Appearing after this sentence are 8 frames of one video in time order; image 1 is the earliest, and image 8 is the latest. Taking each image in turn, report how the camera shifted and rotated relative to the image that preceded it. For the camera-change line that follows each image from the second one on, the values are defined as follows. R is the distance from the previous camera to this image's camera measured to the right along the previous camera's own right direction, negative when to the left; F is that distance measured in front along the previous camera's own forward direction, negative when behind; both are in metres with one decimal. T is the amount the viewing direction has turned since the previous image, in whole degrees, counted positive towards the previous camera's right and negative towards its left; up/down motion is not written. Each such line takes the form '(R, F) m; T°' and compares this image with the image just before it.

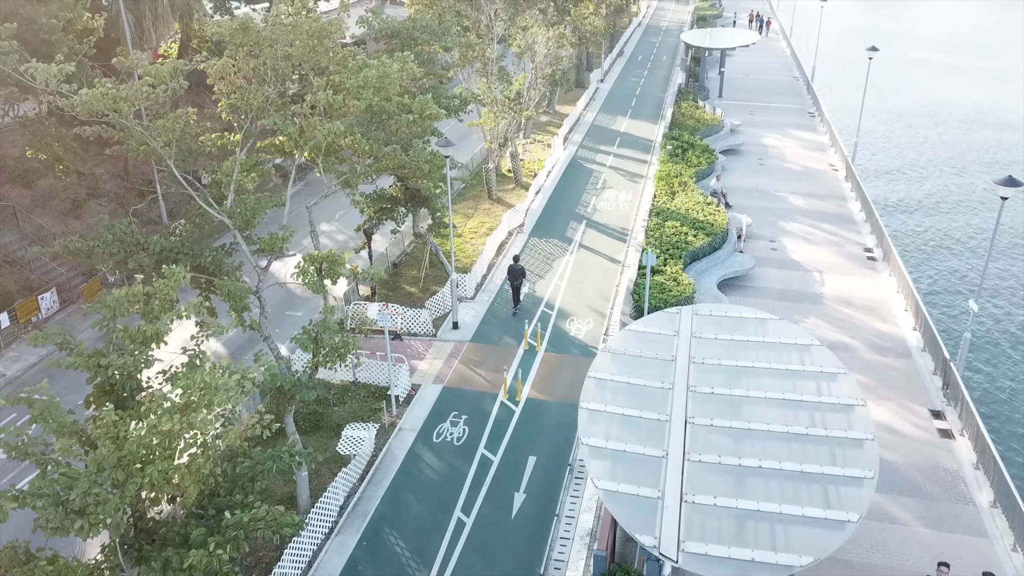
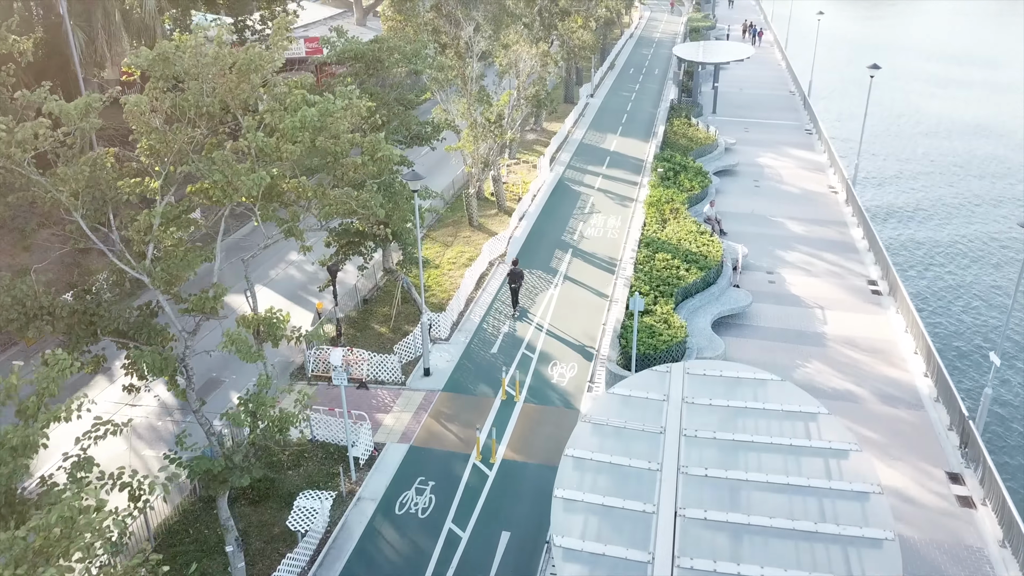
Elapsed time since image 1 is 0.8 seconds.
(+0.6, +2.1) m; 0°
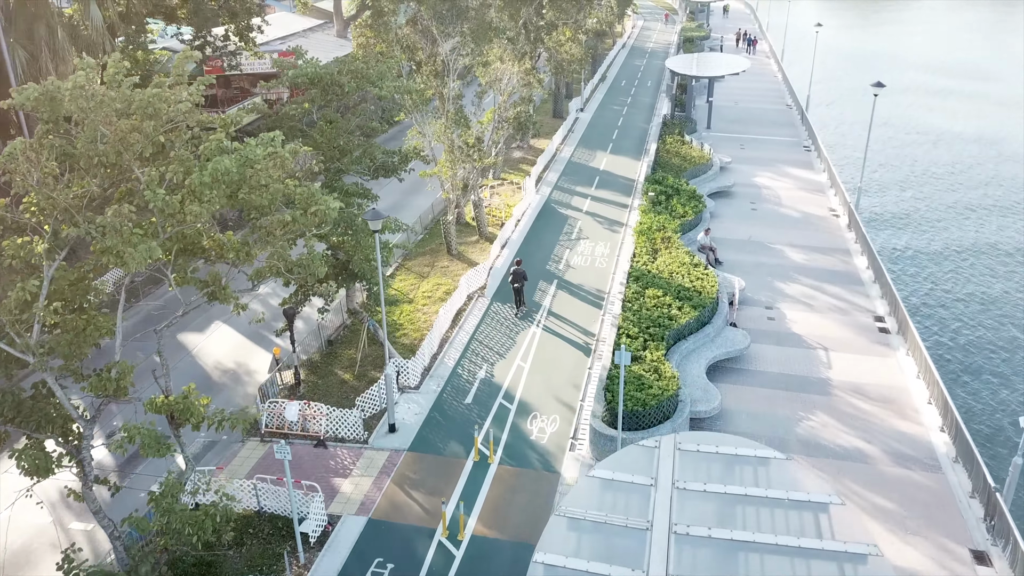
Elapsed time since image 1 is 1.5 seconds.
(+0.6, +2.2) m; 0°
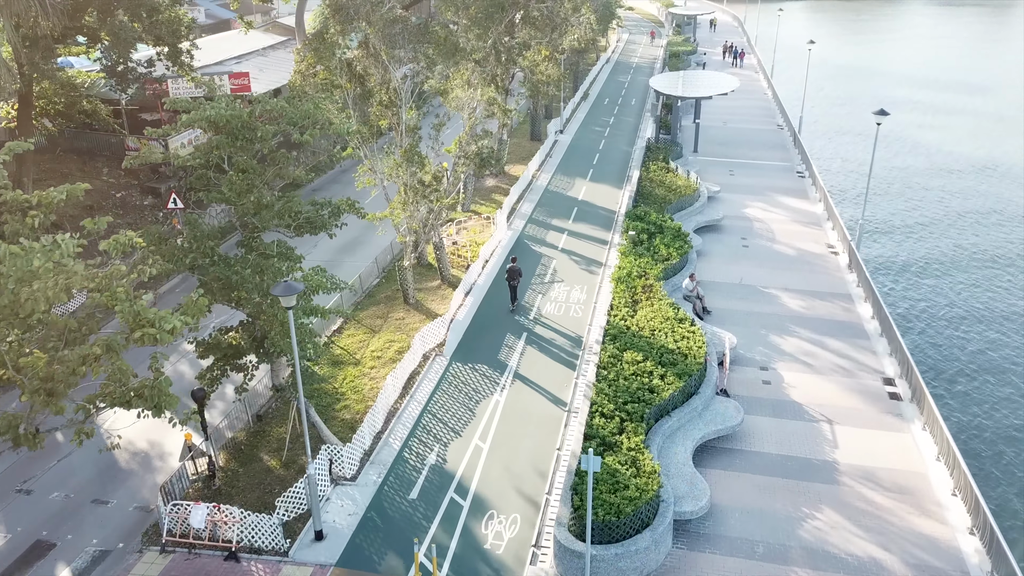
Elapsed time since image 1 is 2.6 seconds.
(+1.0, +3.4) m; +1°
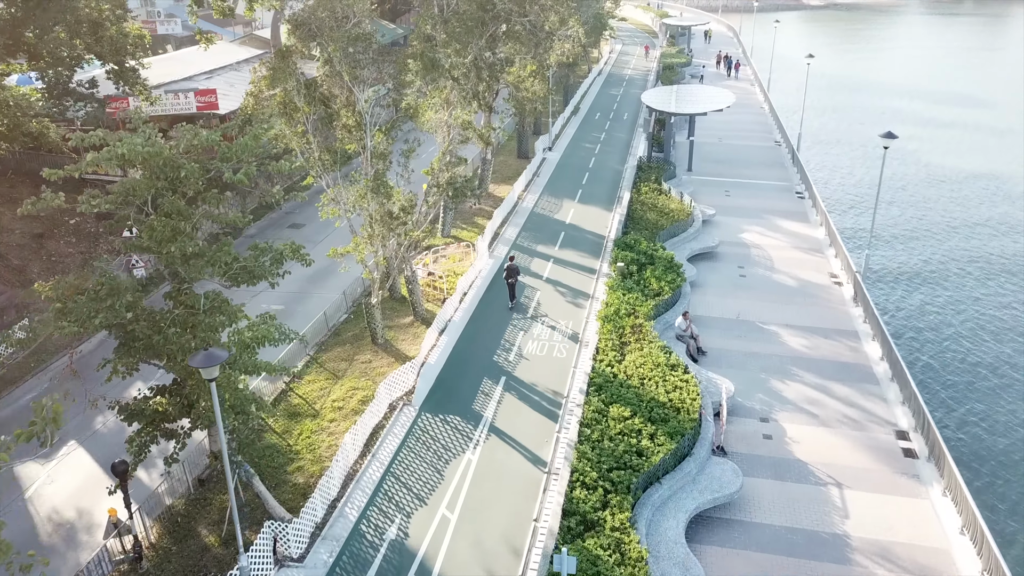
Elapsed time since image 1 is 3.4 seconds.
(+0.6, +2.3) m; 0°
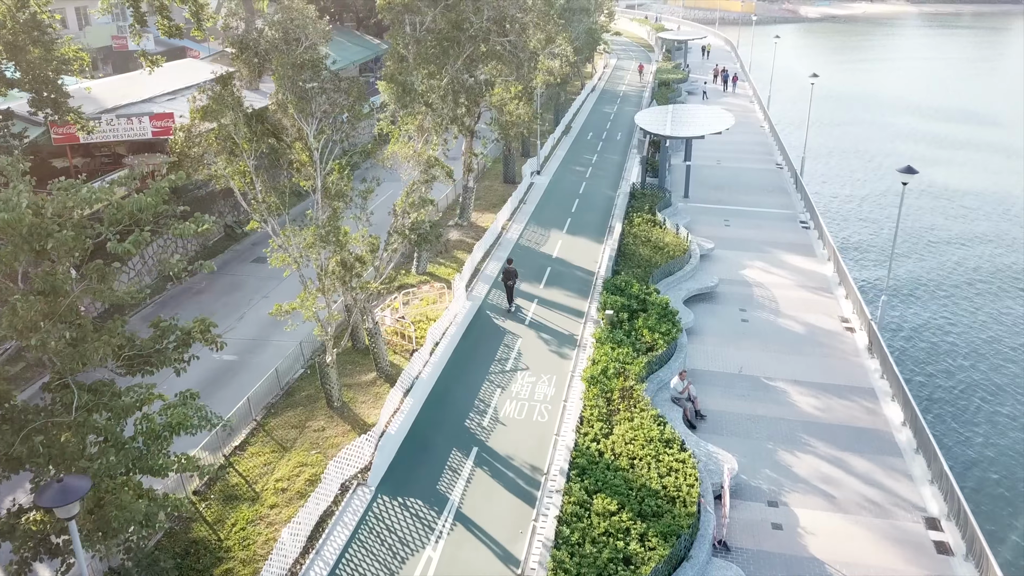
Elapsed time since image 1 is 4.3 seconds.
(+0.7, +3.0) m; 0°
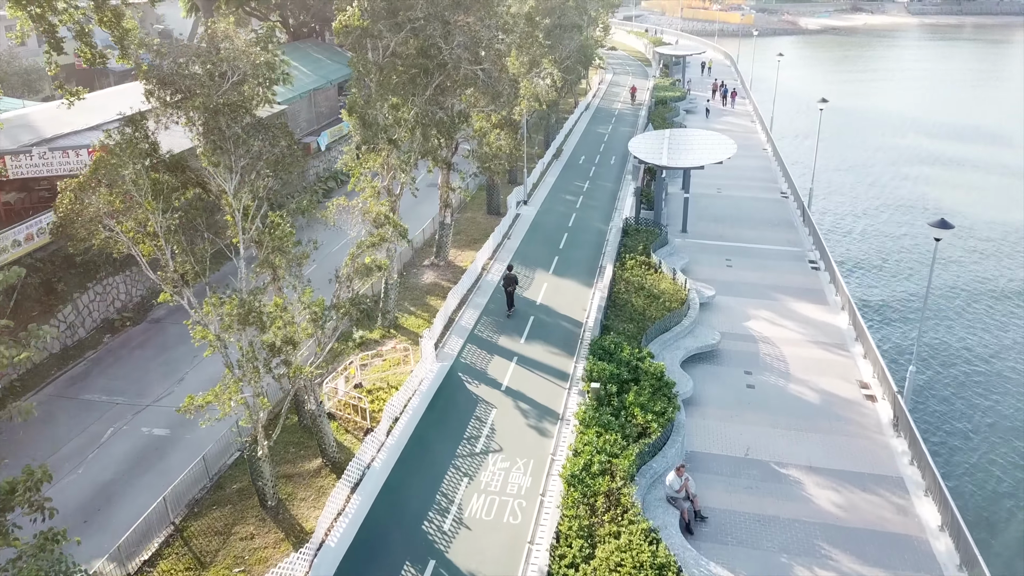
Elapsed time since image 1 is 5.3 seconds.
(+0.8, +3.6) m; 0°
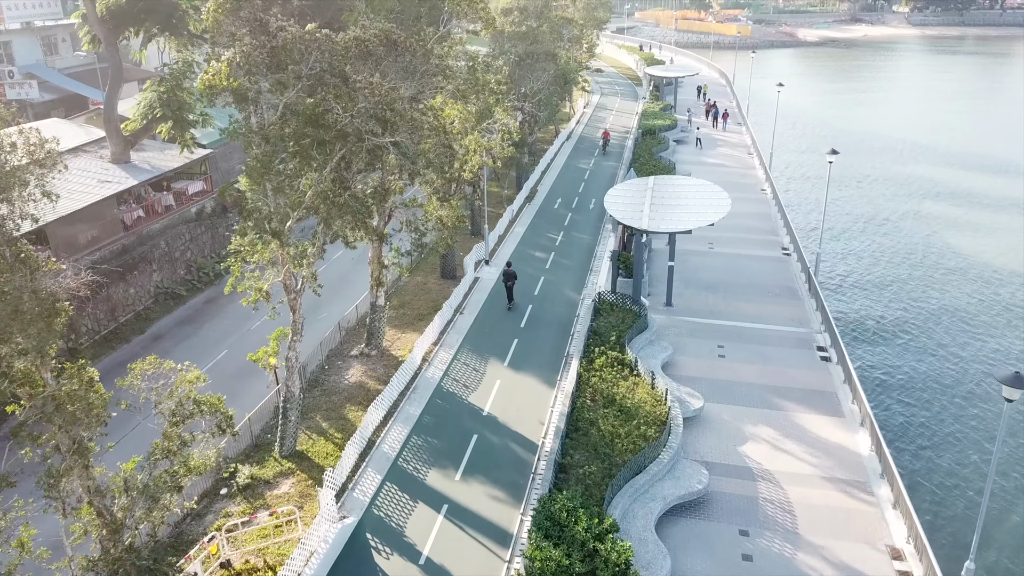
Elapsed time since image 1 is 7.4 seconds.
(+1.9, +6.3) m; 0°
